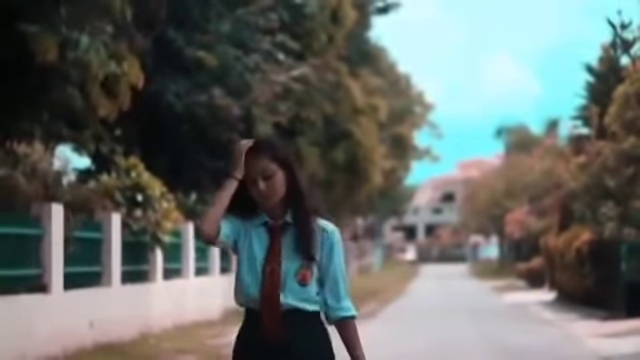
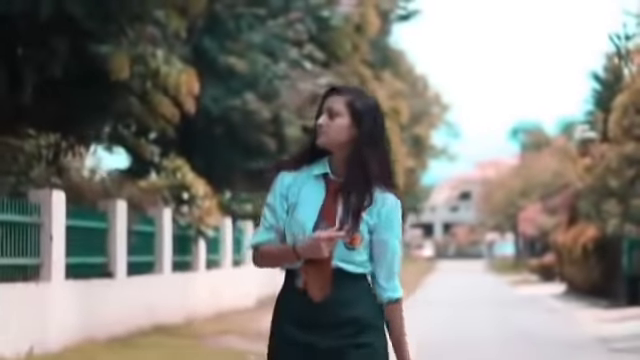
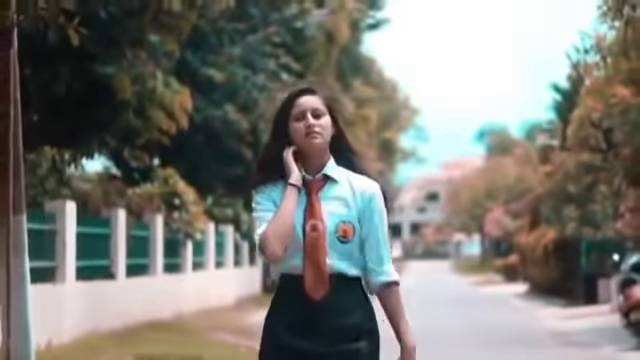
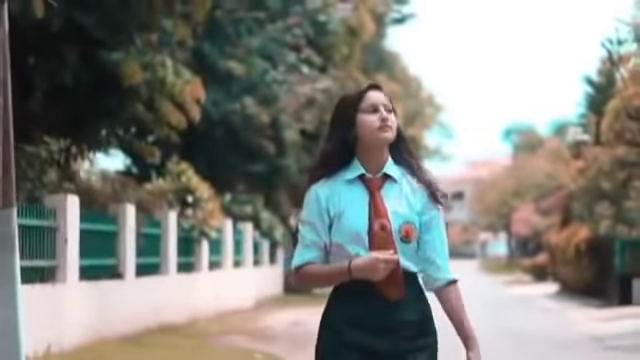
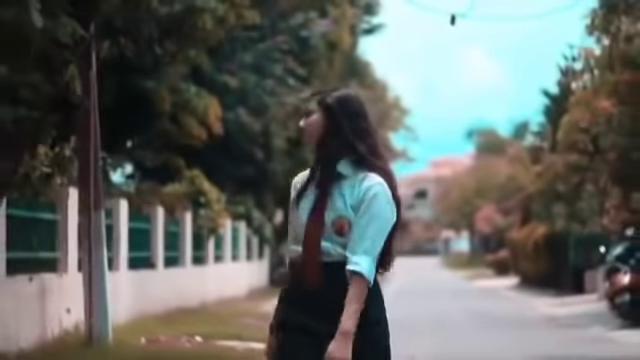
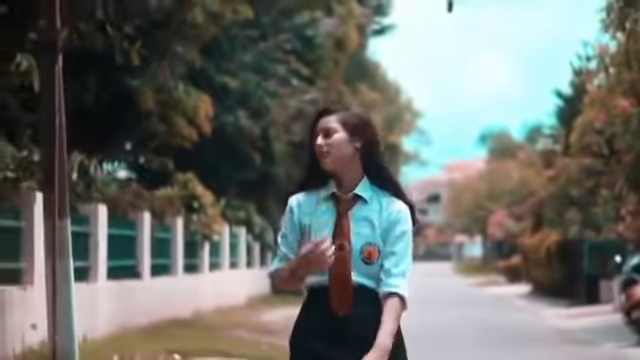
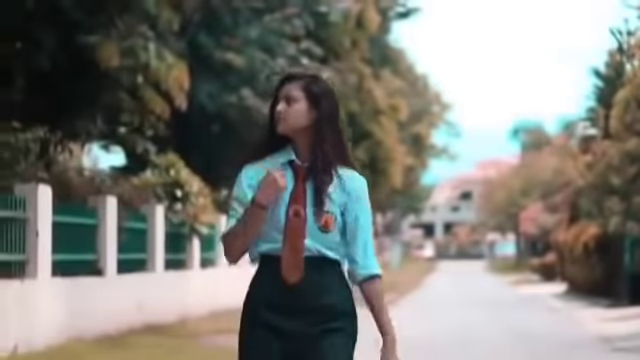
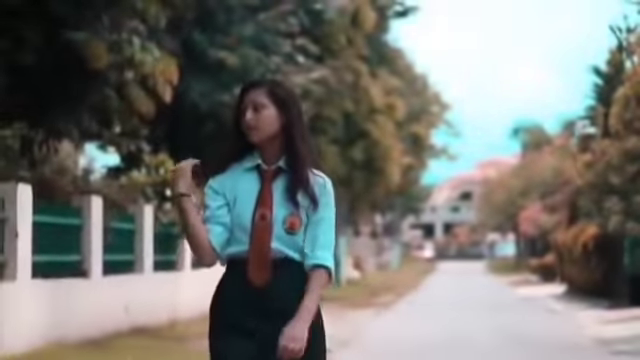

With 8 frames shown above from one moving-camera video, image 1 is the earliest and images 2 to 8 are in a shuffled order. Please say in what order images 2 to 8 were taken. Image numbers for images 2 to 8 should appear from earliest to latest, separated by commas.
8, 7, 2, 4, 3, 6, 5
